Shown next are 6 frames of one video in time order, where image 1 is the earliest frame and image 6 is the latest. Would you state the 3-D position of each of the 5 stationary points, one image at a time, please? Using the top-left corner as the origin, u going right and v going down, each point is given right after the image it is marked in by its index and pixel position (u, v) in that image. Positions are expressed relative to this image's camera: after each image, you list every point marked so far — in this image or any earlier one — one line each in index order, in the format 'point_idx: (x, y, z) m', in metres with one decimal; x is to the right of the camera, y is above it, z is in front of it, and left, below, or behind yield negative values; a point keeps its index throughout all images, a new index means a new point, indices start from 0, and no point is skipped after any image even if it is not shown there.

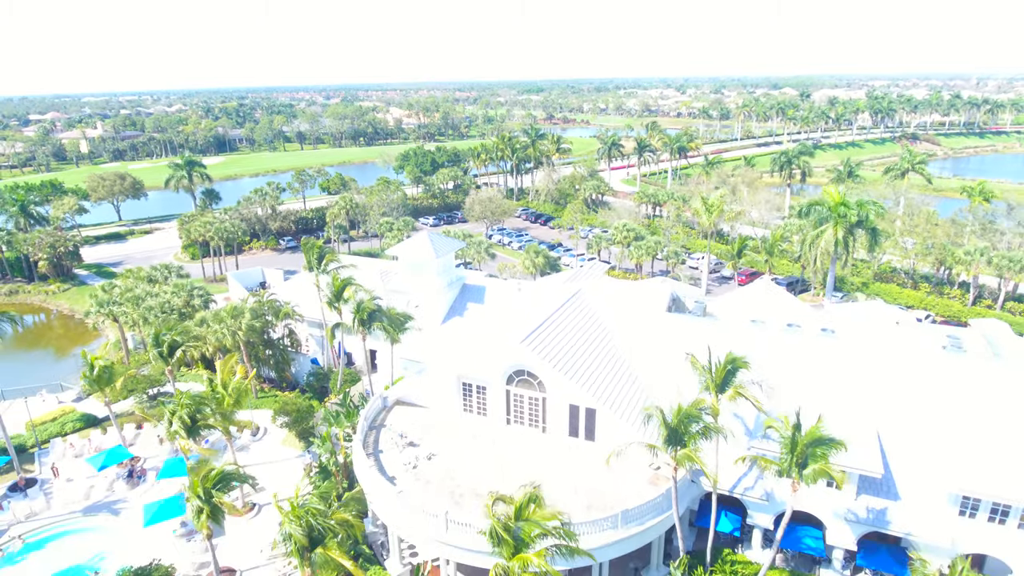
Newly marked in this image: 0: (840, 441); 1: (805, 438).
0: (+9.8, -4.6, +19.7) m
1: (+8.8, -4.5, +19.6) m
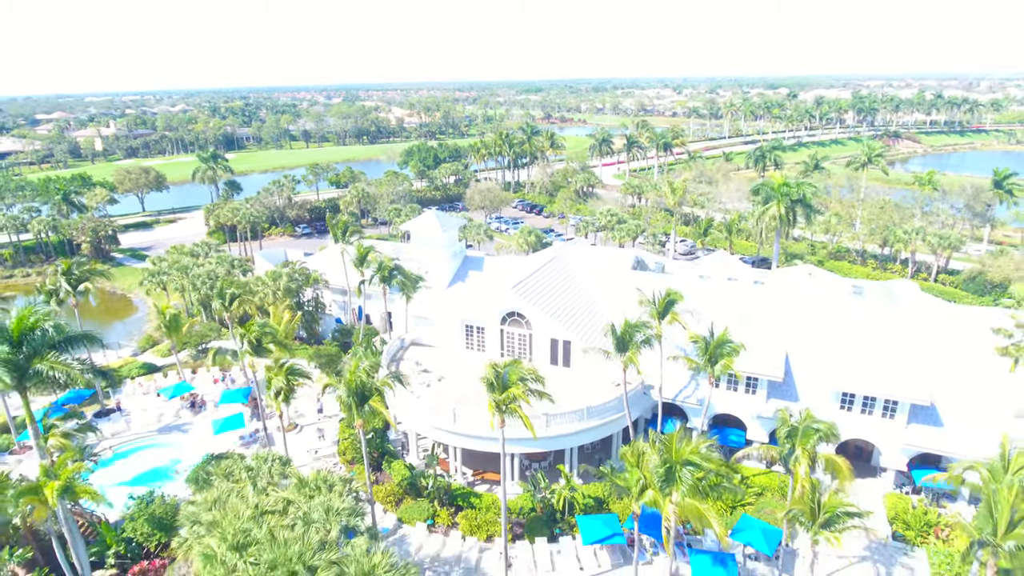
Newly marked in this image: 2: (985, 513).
0: (+9.4, -2.4, +27.1) m
1: (+8.4, -2.3, +27.0) m
2: (+13.7, -6.5, +19.2) m
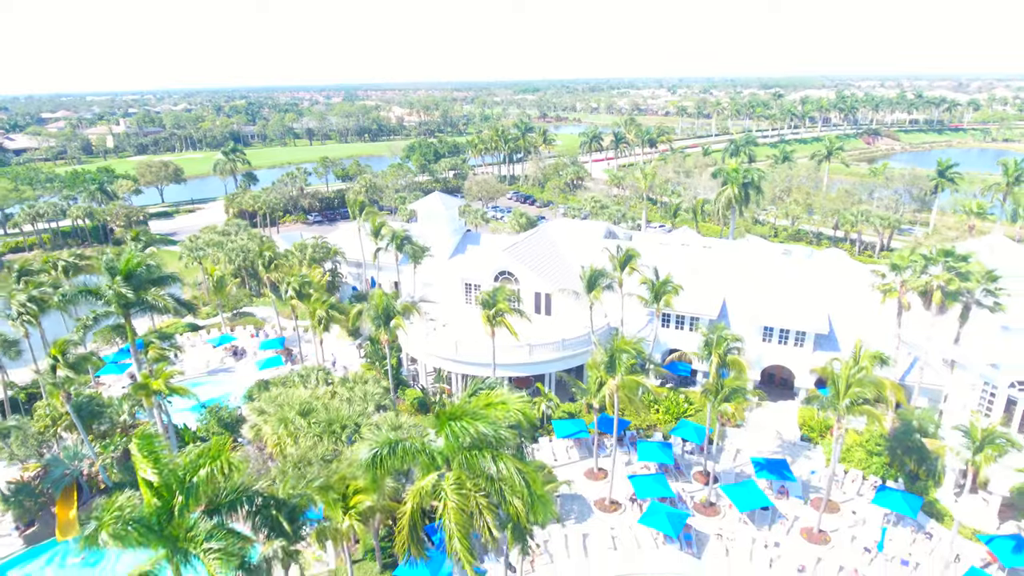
0: (+8.9, +0.1, +34.9) m
1: (+7.9, +0.2, +34.8) m
2: (+13.2, -4.1, +27.0) m
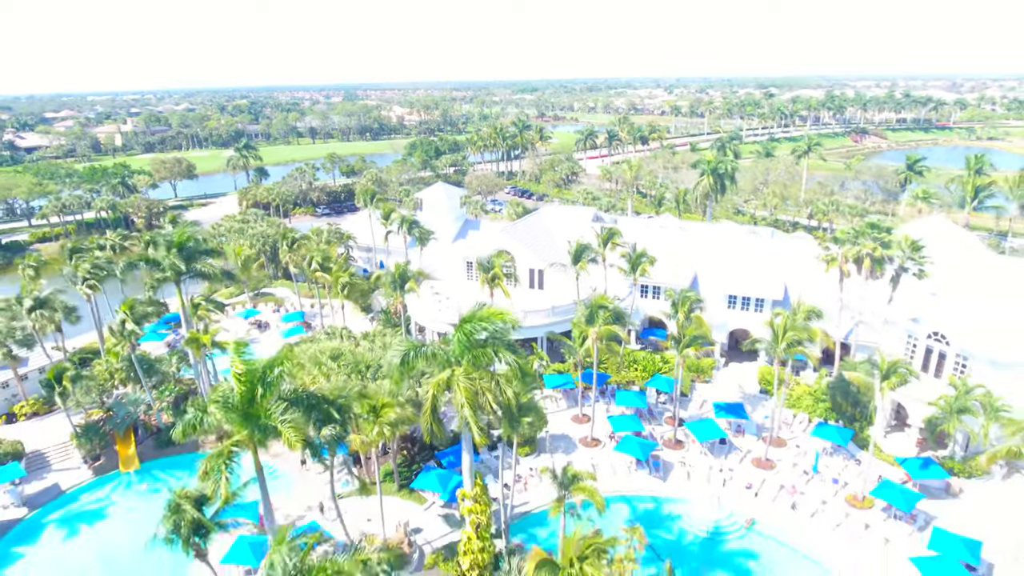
0: (+8.7, +1.8, +40.4) m
1: (+7.6, +1.9, +40.2) m
2: (+13.0, -2.3, +32.5) m
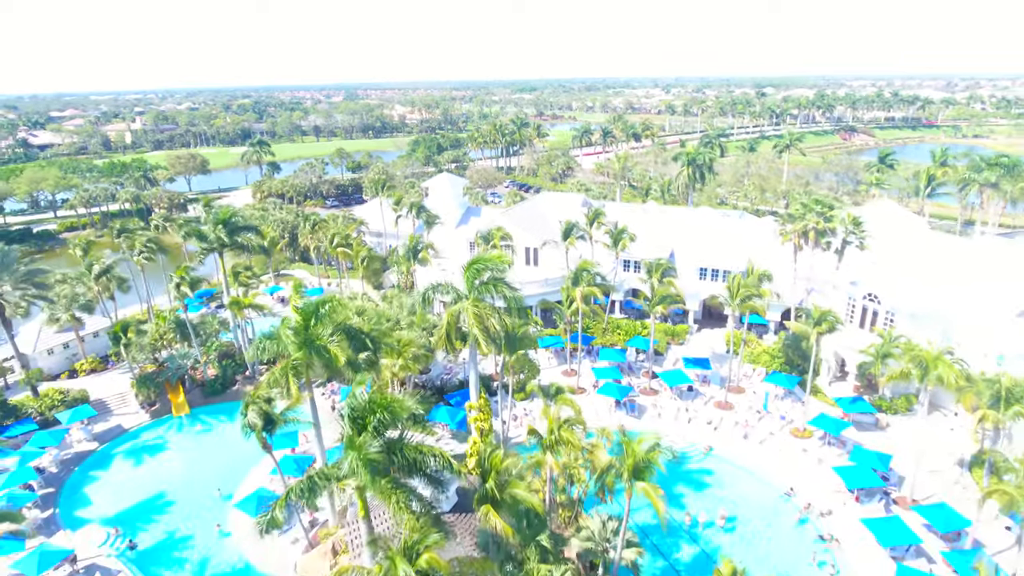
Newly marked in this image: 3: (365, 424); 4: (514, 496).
0: (+8.5, +3.8, +46.3) m
1: (+7.5, +3.9, +46.2) m
2: (+12.8, -0.4, +38.4) m
3: (-4.1, -3.7, +18.3) m
4: (+0.1, -6.4, +20.5) m
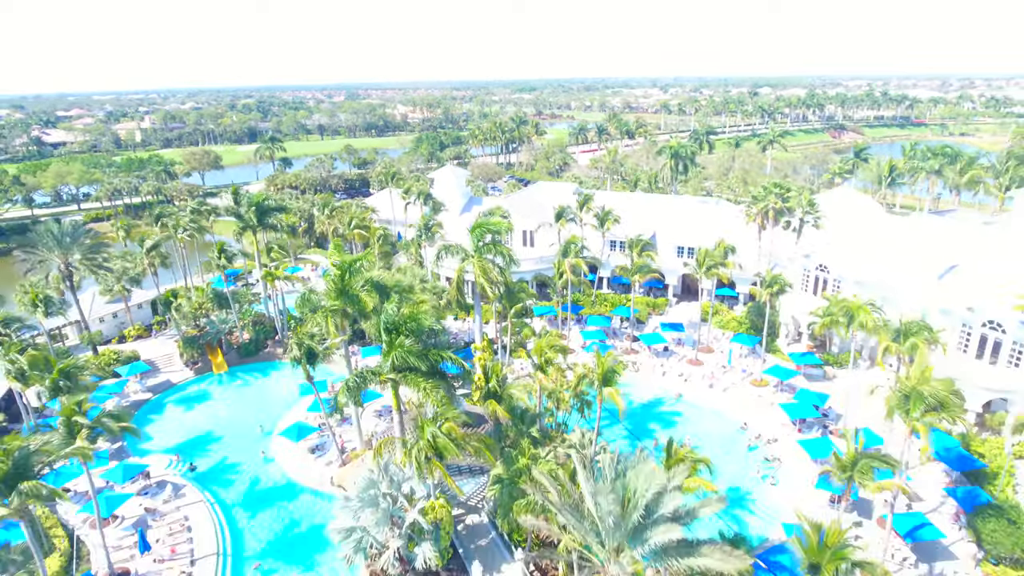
0: (+8.4, +5.8, +52.4) m
1: (+7.4, +5.9, +52.3) m
2: (+12.7, +1.6, +44.5) m
3: (-4.2, -1.7, +24.4) m
4: (0.0, -4.4, +26.5) m
